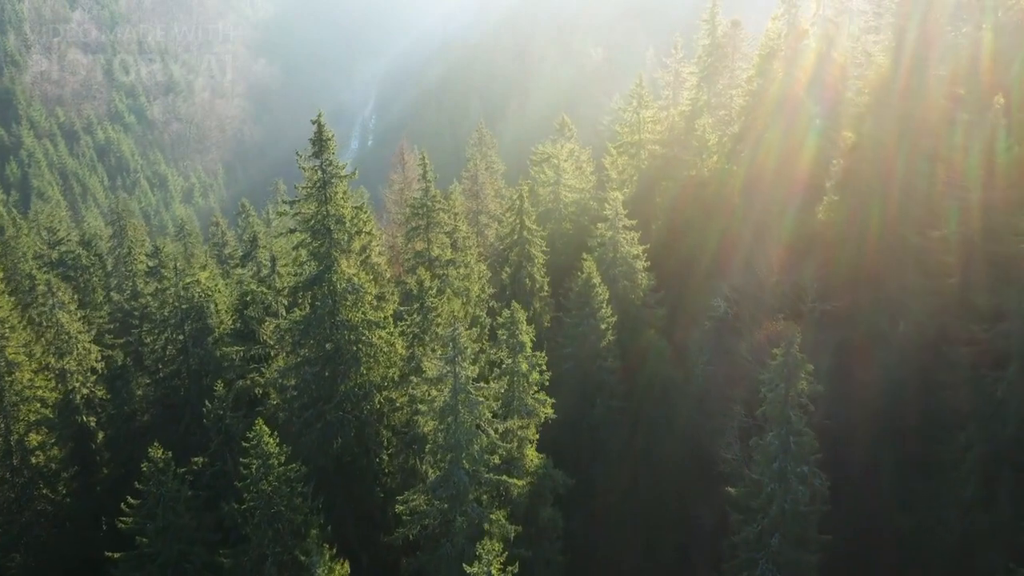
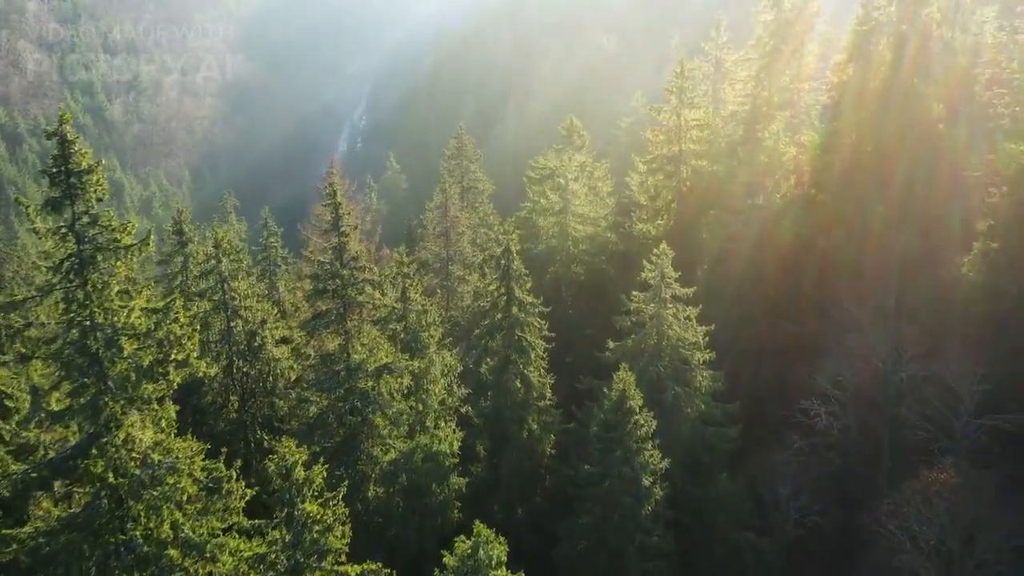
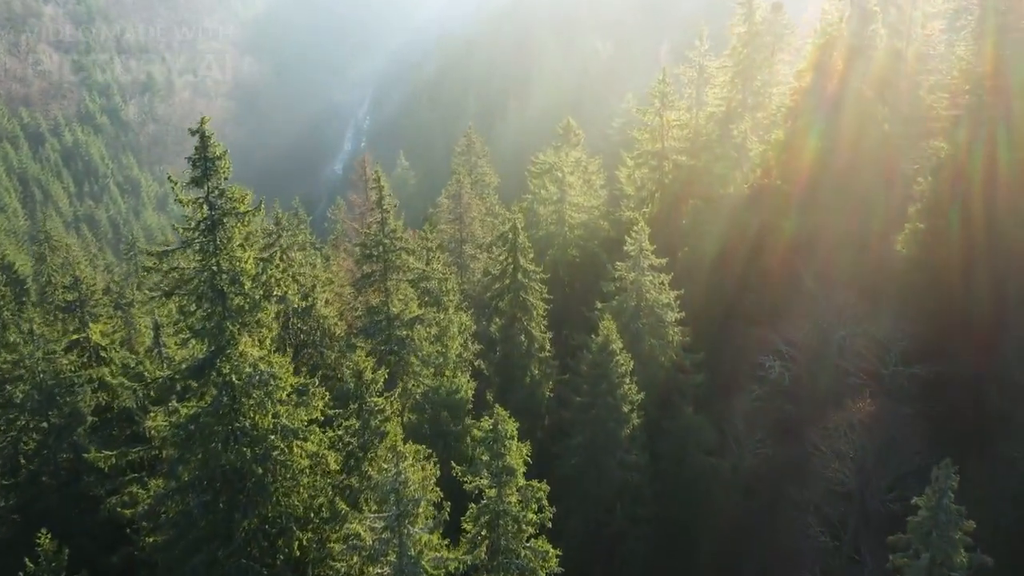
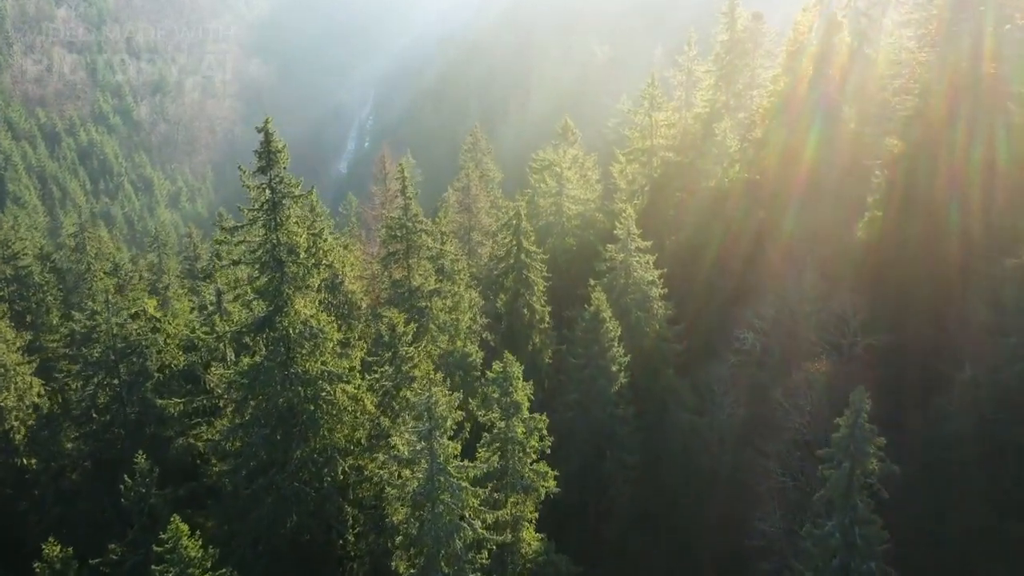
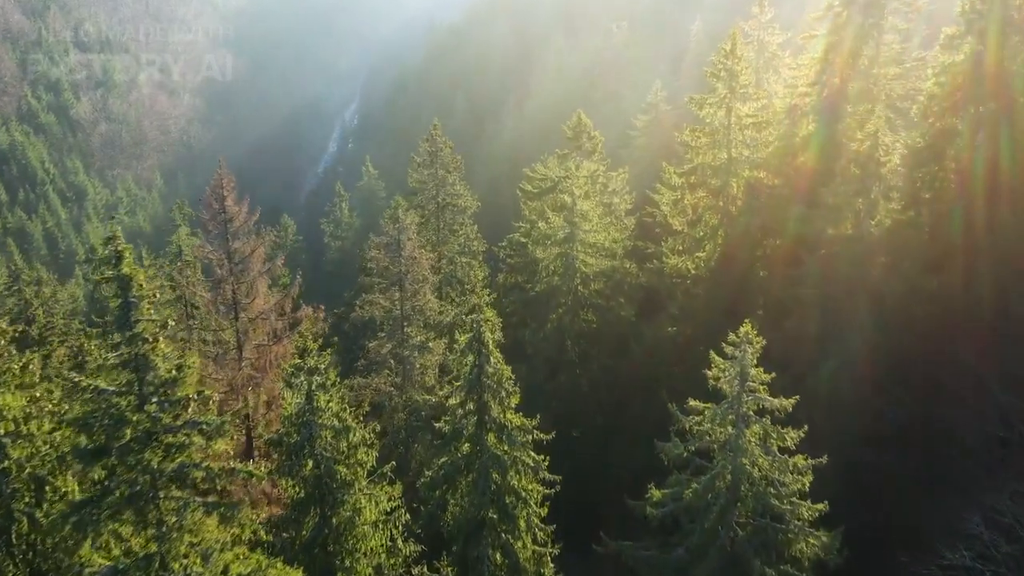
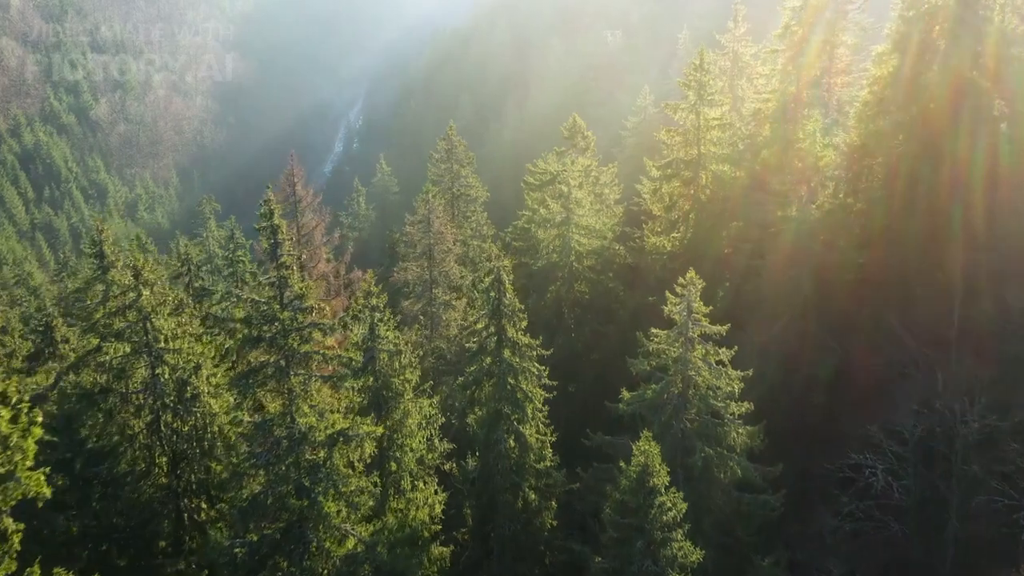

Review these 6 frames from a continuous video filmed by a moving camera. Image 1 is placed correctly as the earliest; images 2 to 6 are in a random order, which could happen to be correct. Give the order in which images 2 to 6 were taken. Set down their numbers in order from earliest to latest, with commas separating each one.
4, 3, 2, 6, 5
